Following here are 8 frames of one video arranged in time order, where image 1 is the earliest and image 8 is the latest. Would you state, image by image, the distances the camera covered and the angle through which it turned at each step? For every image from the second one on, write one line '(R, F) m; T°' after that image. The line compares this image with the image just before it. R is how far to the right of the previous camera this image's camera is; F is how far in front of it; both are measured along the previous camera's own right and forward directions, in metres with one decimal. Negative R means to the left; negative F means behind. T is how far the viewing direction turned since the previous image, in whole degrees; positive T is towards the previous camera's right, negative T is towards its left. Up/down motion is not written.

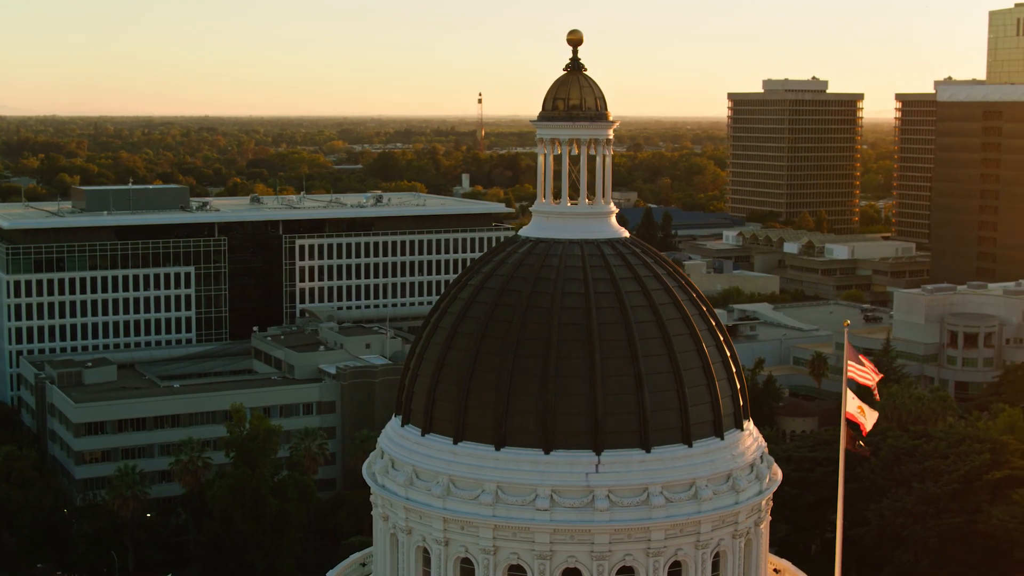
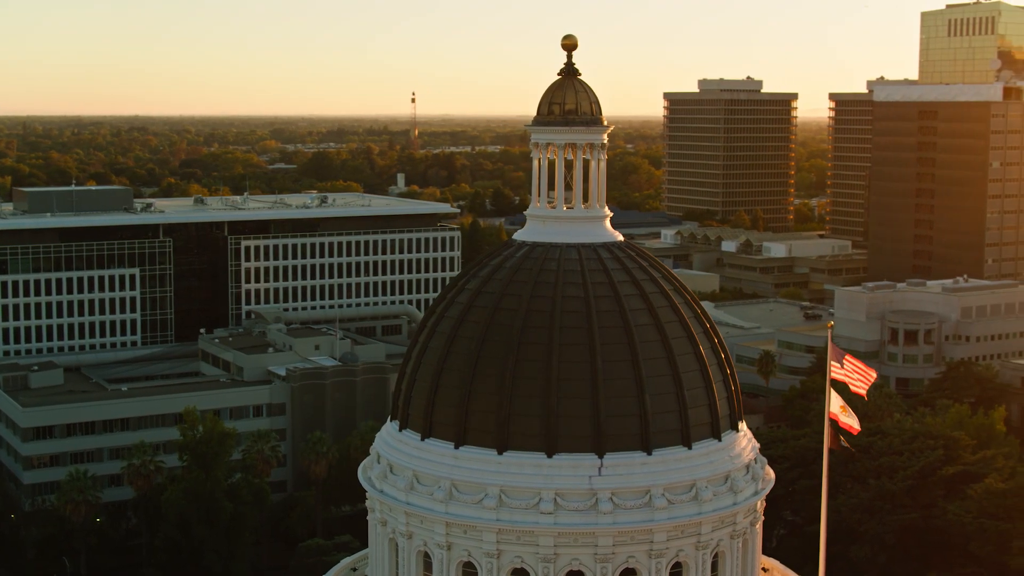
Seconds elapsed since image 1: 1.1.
(-1.4, -0.1) m; +3°
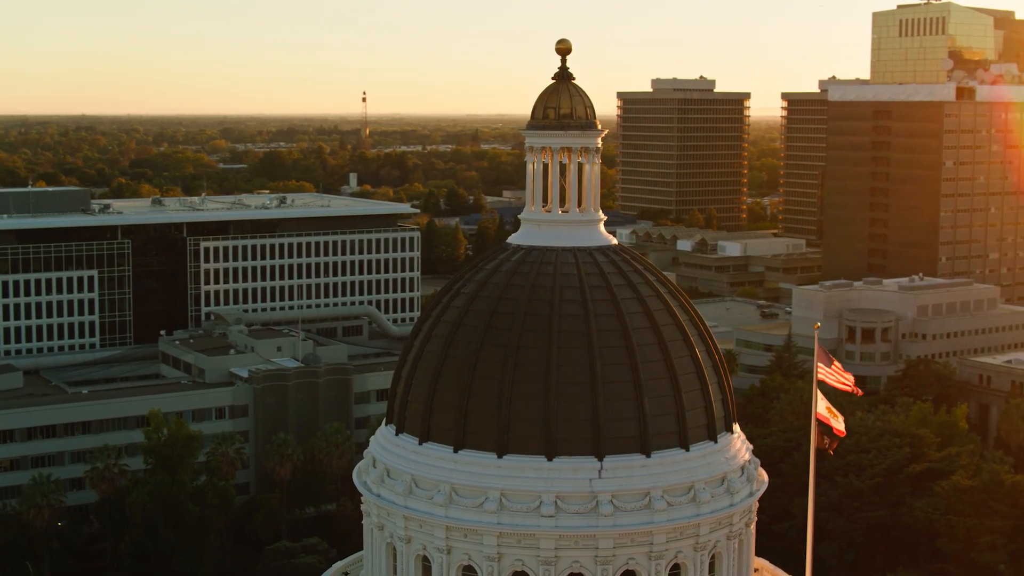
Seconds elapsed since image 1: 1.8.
(-1.0, -0.1) m; +2°
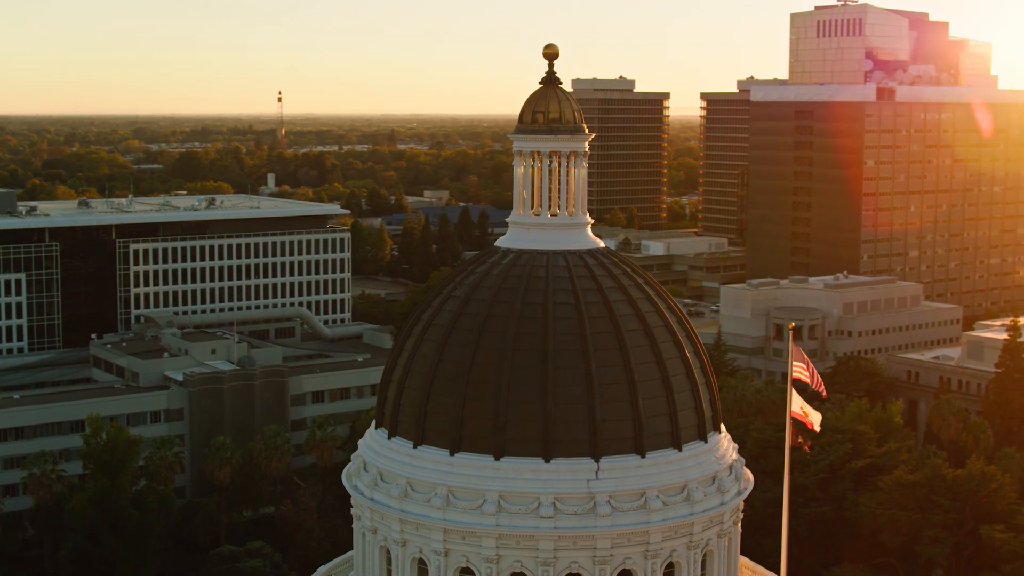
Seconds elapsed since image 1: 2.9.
(-1.7, -0.2) m; +3°
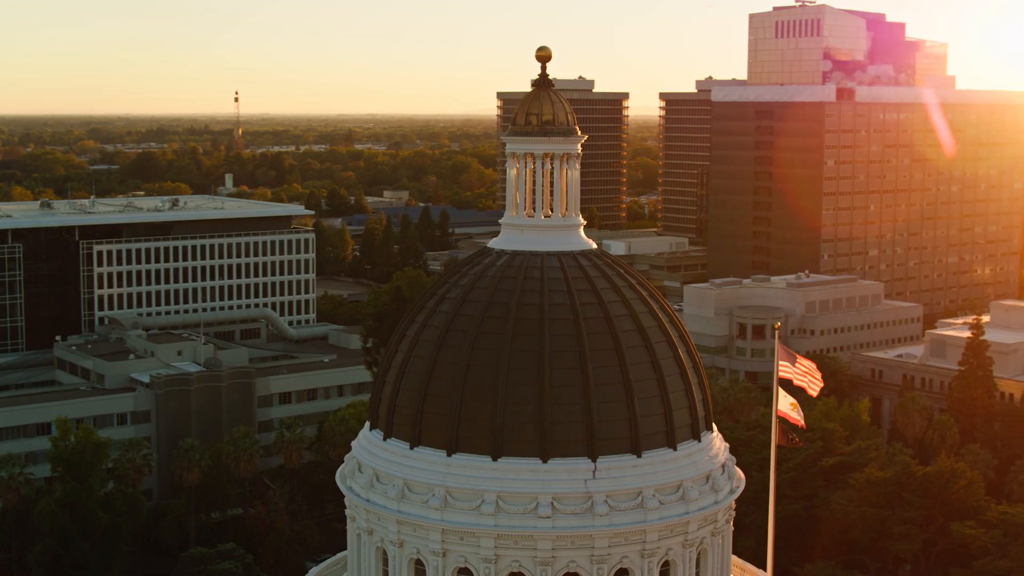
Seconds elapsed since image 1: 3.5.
(-0.8, -0.2) m; +2°
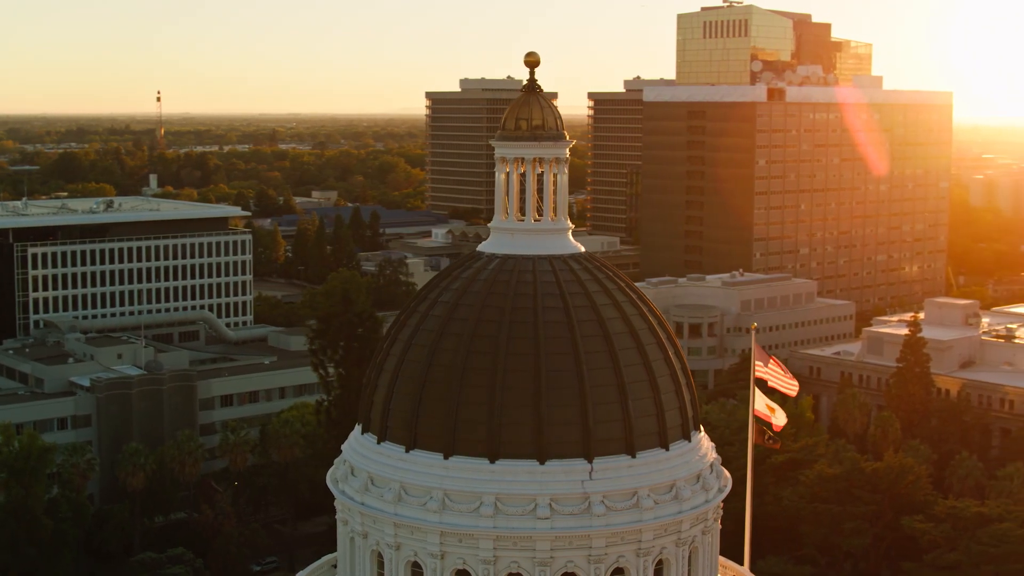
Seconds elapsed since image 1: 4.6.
(-1.5, -0.2) m; +3°
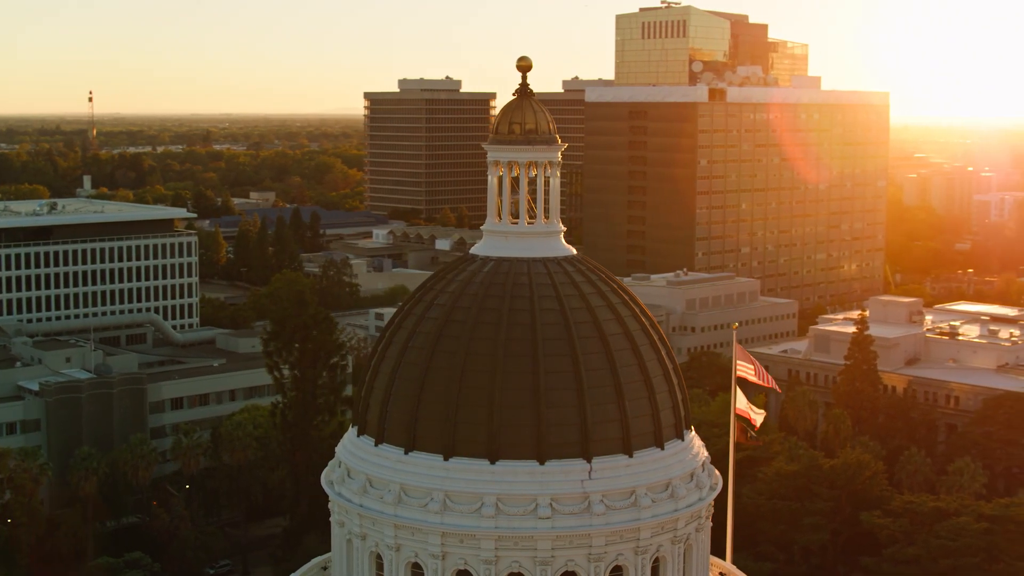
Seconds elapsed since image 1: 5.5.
(-1.4, -0.3) m; +2°
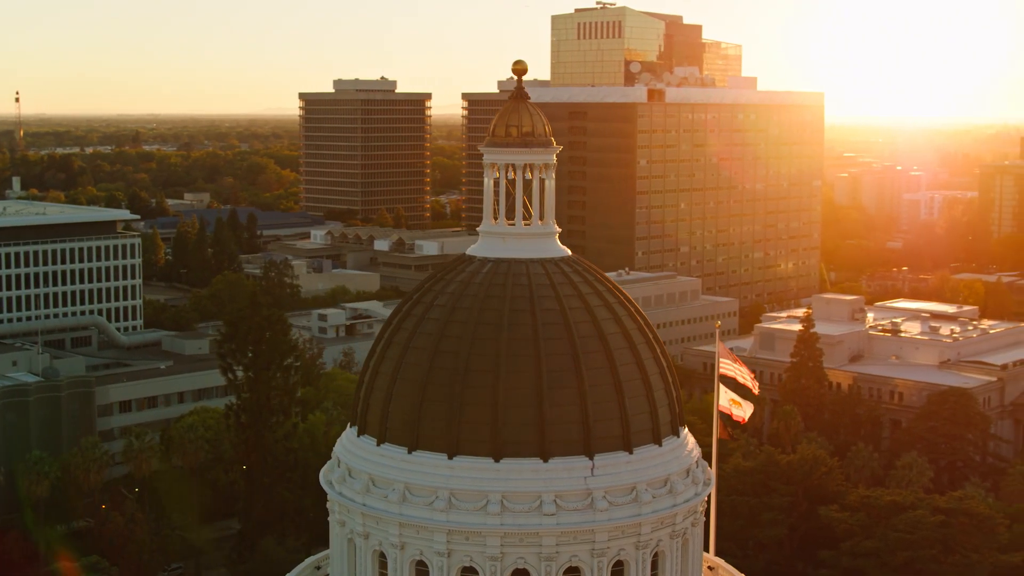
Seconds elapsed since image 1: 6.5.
(-1.6, -0.5) m; +3°
